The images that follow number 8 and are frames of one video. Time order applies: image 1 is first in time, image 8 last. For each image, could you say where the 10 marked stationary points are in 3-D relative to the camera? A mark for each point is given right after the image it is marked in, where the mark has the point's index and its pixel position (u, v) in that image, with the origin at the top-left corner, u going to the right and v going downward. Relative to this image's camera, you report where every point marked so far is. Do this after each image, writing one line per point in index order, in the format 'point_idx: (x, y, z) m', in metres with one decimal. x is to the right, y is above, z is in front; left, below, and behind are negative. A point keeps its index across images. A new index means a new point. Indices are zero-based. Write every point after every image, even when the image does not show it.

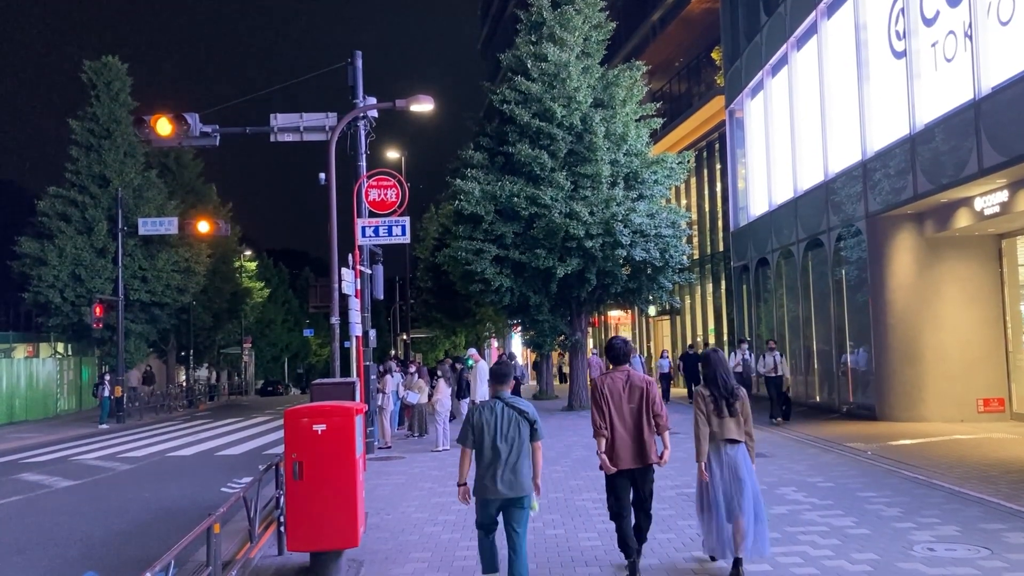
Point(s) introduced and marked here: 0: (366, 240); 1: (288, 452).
0: (-2.3, +0.7, +14.0) m
1: (-1.9, -1.4, +7.4) m
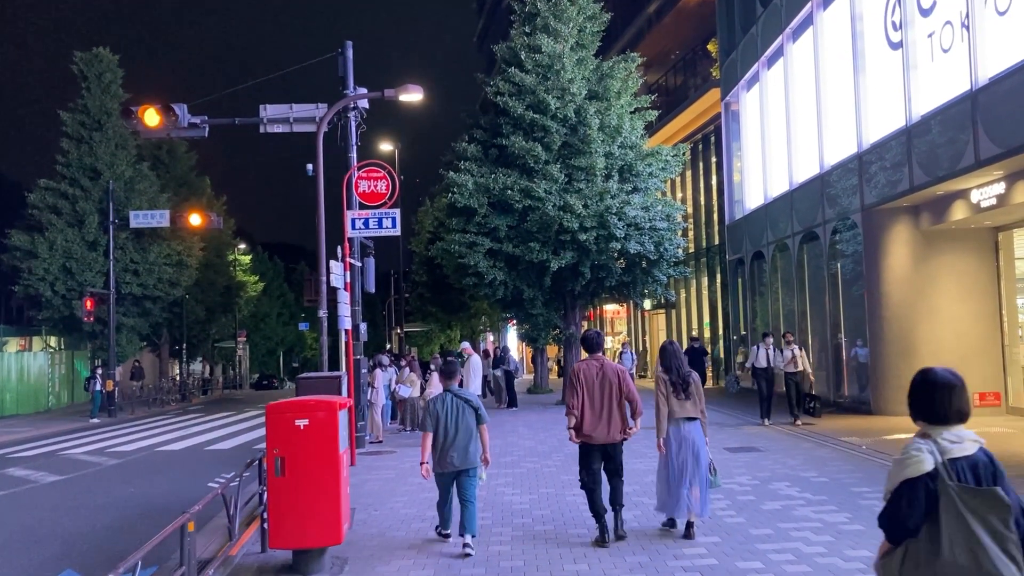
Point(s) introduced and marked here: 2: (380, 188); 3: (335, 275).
0: (-2.4, +0.9, +13.8) m
1: (-2.0, -1.3, +7.3) m
2: (-2.1, +1.6, +14.0) m
3: (-2.4, +0.2, +12.4) m
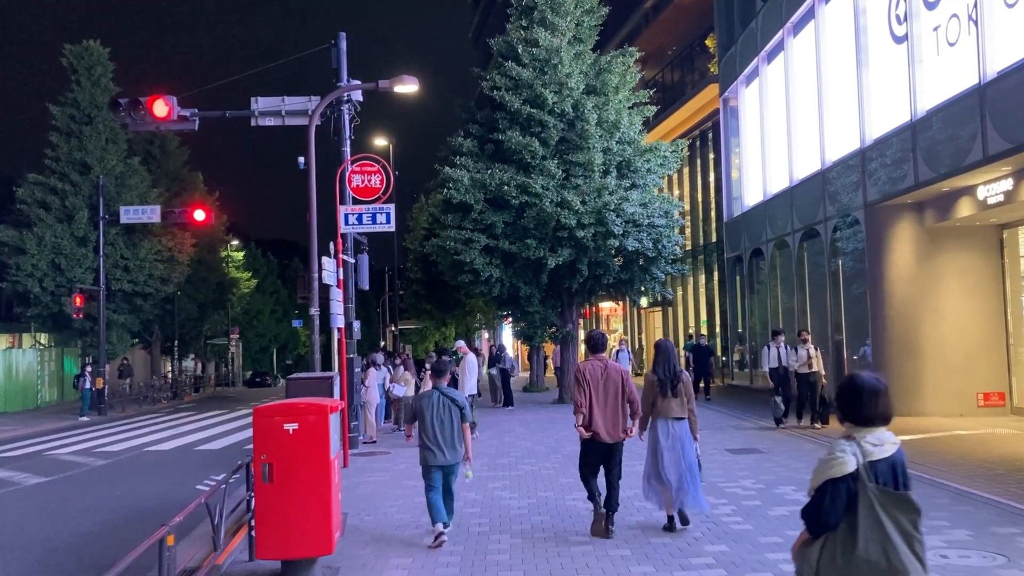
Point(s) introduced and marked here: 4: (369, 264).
0: (-2.5, +0.9, +13.5) m
1: (-2.0, -1.3, +6.9) m
2: (-2.1, +1.6, +13.6) m
3: (-2.5, +0.2, +12.1) m
4: (-2.5, +0.4, +15.7) m
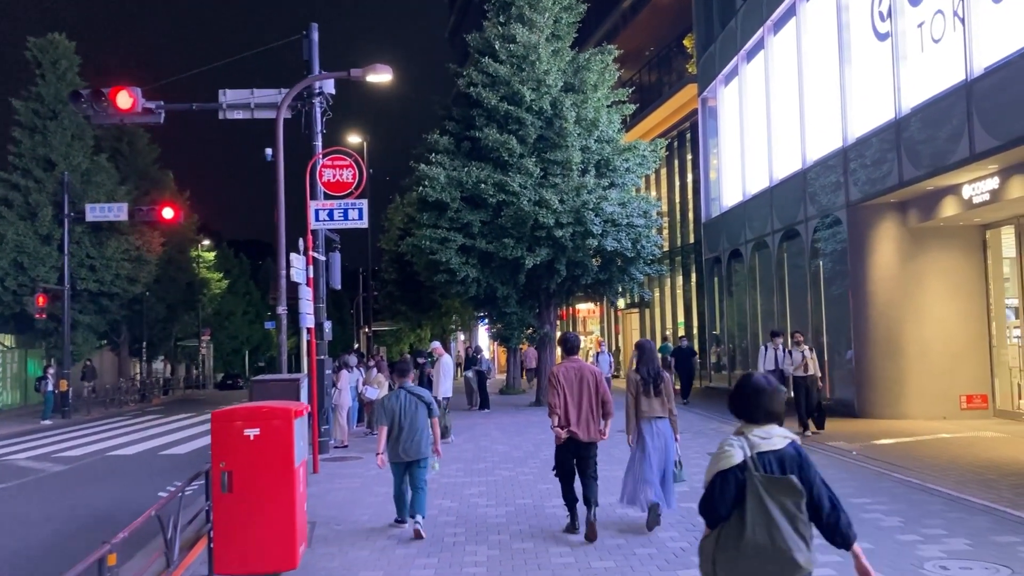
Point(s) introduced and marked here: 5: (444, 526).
0: (-2.8, +0.9, +13.0) m
1: (-2.1, -1.2, +6.5) m
2: (-2.4, +1.6, +13.1) m
3: (-2.8, +0.2, +11.6) m
4: (-2.9, +0.4, +15.2) m
5: (-0.7, -2.4, +9.0) m
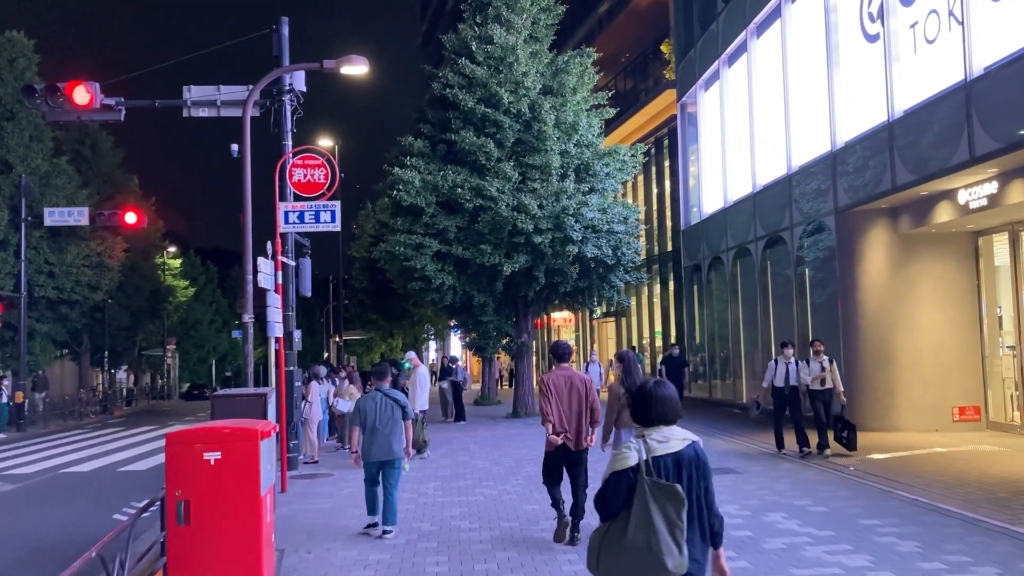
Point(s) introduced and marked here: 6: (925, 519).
0: (-3.1, +0.8, +12.2) m
1: (-2.2, -1.3, +5.7) m
2: (-2.7, +1.5, +12.4) m
3: (-3.0, +0.2, +10.8) m
4: (-3.2, +0.3, +14.4) m
5: (-0.8, -2.4, +8.3) m
6: (+3.9, -2.2, +8.6) m
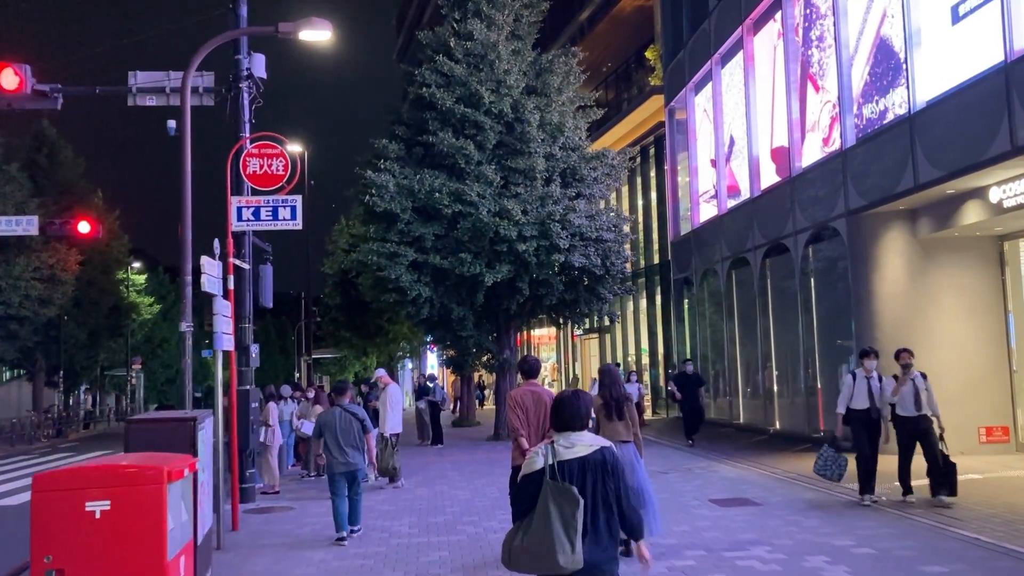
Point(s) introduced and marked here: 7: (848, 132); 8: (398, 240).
0: (-3.2, +0.7, +10.7) m
1: (-2.2, -1.2, +4.1) m
2: (-2.9, +1.4, +10.9) m
3: (-3.1, +0.1, +9.3) m
4: (-3.4, +0.2, +12.8) m
5: (-0.9, -2.4, +6.7) m
6: (+3.8, -2.2, +7.1) m
7: (+5.8, +2.7, +15.5) m
8: (-2.5, +1.1, +19.6) m
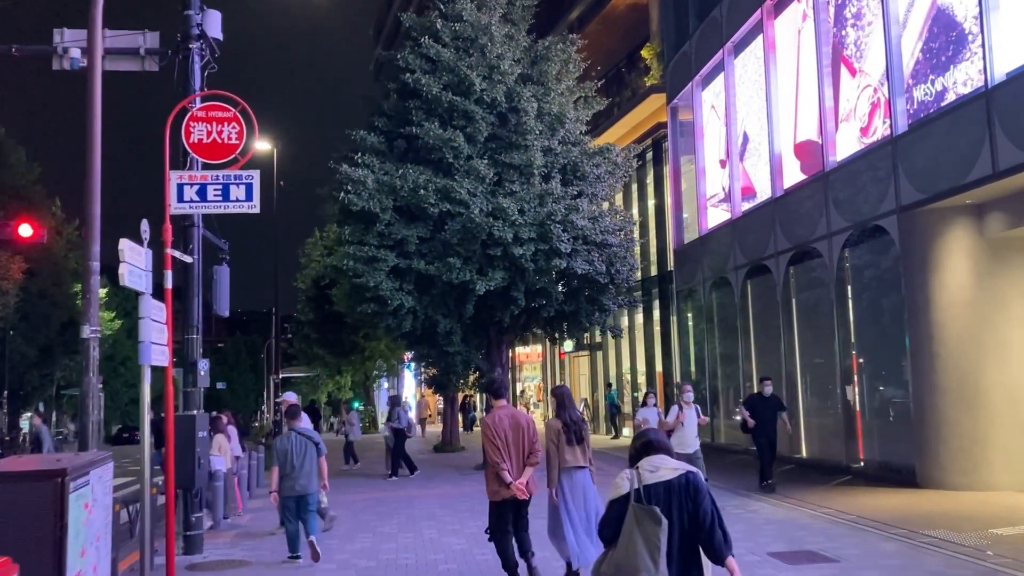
0: (-3.1, +0.8, +8.5) m
1: (-1.8, -1.1, +1.9) m
2: (-2.7, +1.4, +8.7) m
3: (-2.9, +0.2, +7.0) m
4: (-3.4, +0.2, +10.6) m
5: (-0.6, -2.3, +4.5) m
6: (+4.1, -2.1, +5.0) m
7: (+5.8, +2.6, +13.5) m
8: (-2.6, +0.9, +17.4) m
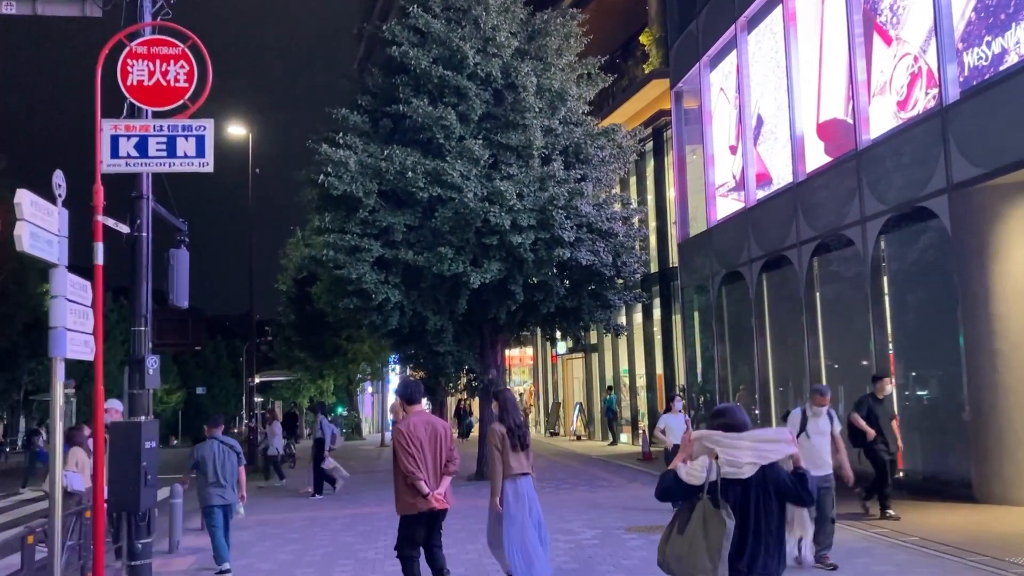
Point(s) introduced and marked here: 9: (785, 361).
0: (-3.0, +0.9, +6.8) m
1: (-1.6, -0.9, +0.3) m
2: (-2.6, +1.6, +7.1) m
3: (-2.8, +0.3, +5.4) m
4: (-3.3, +0.3, +8.9) m
5: (-0.5, -2.1, +2.9) m
6: (+4.2, -1.9, +3.5) m
7: (+5.8, +2.7, +12.1) m
8: (-2.7, +1.0, +15.8) m
9: (+5.2, -1.4, +17.0) m
